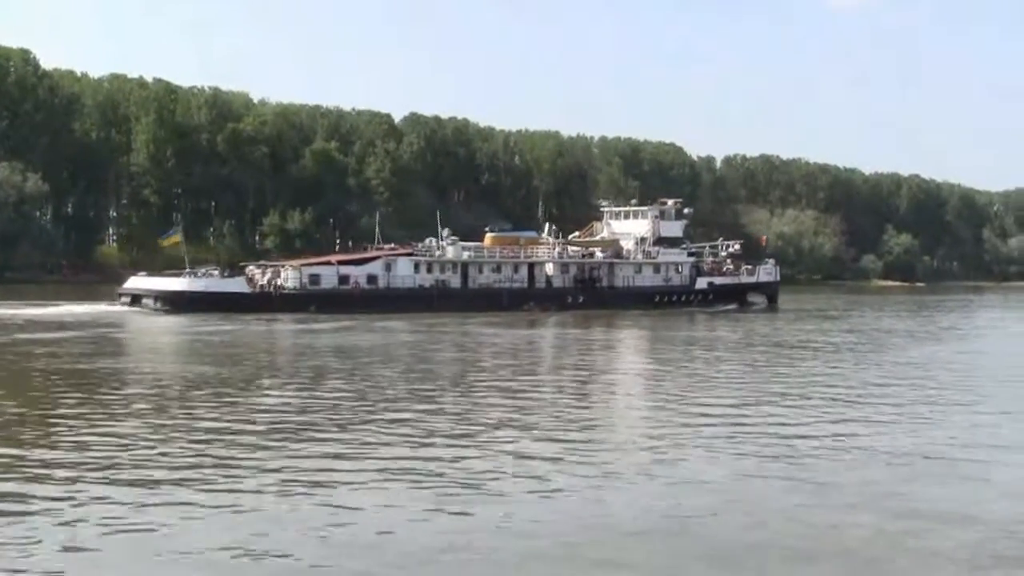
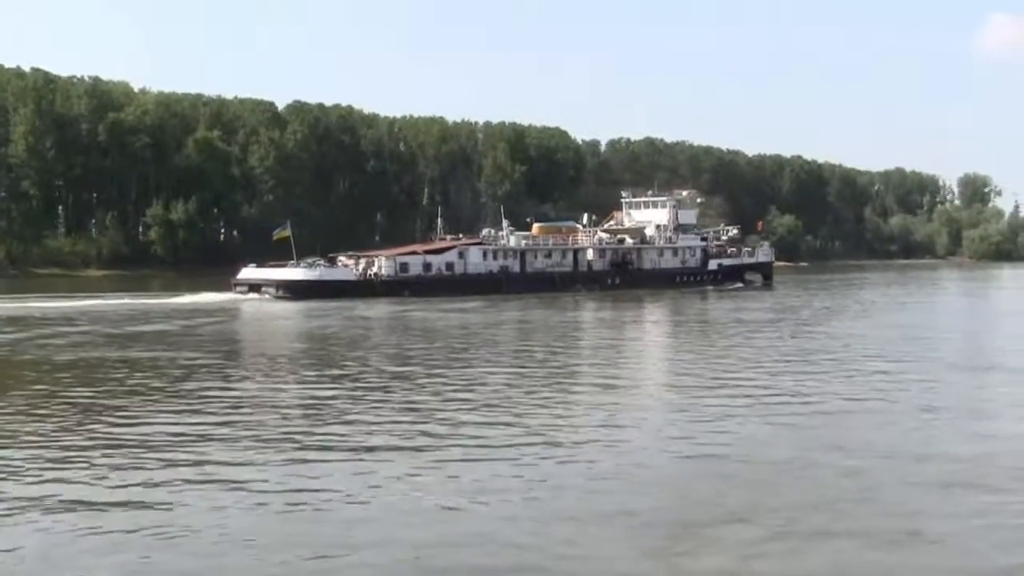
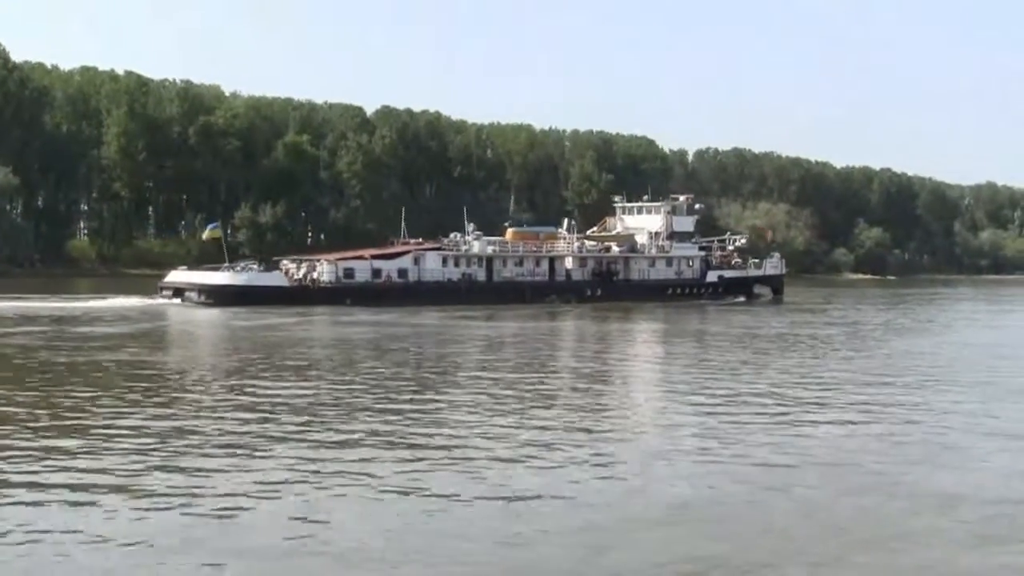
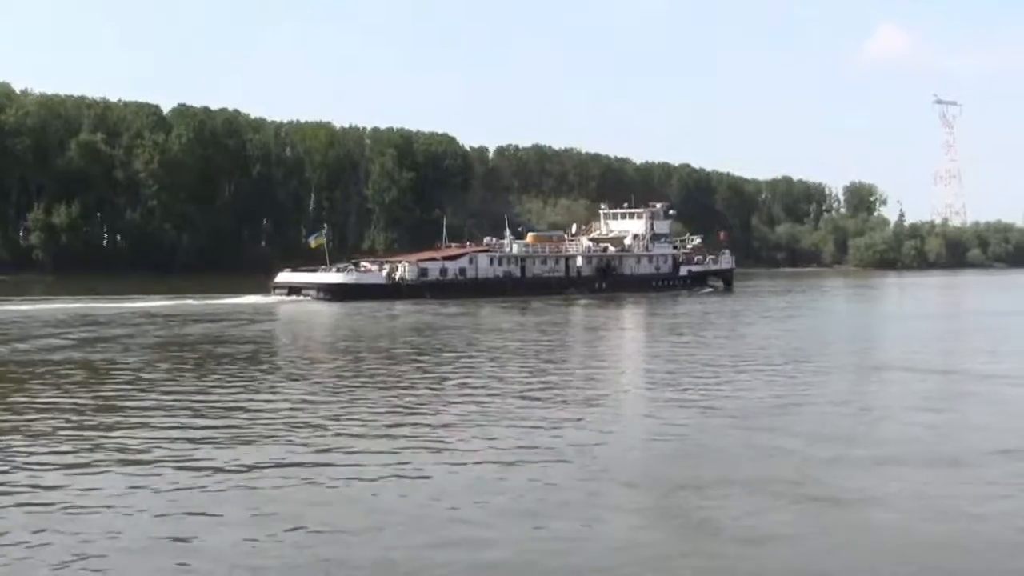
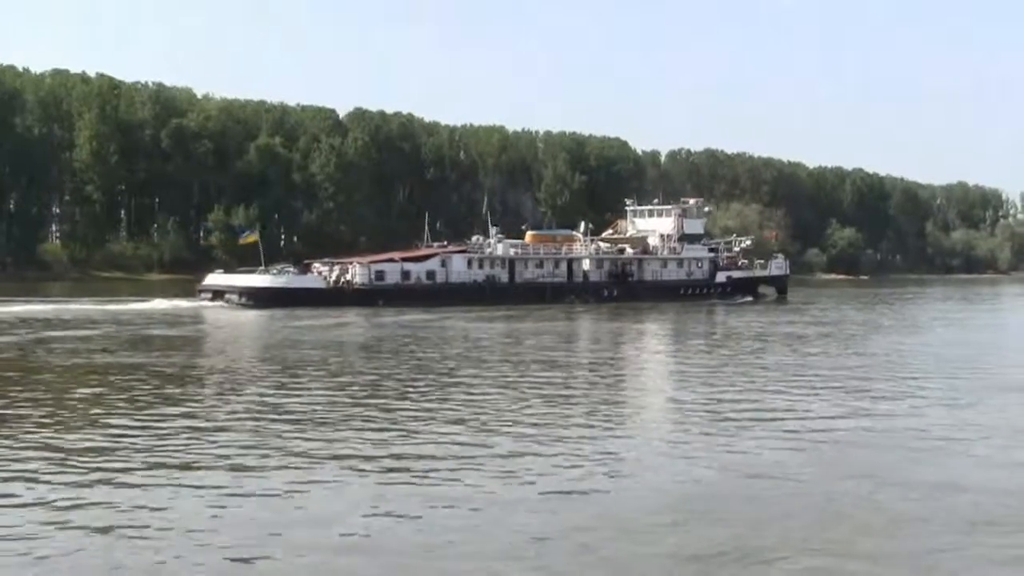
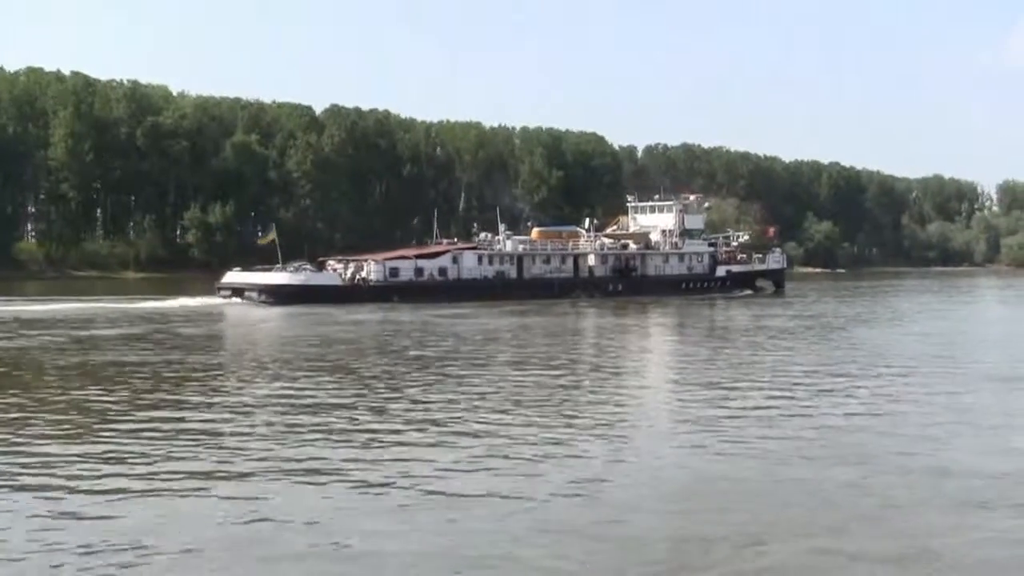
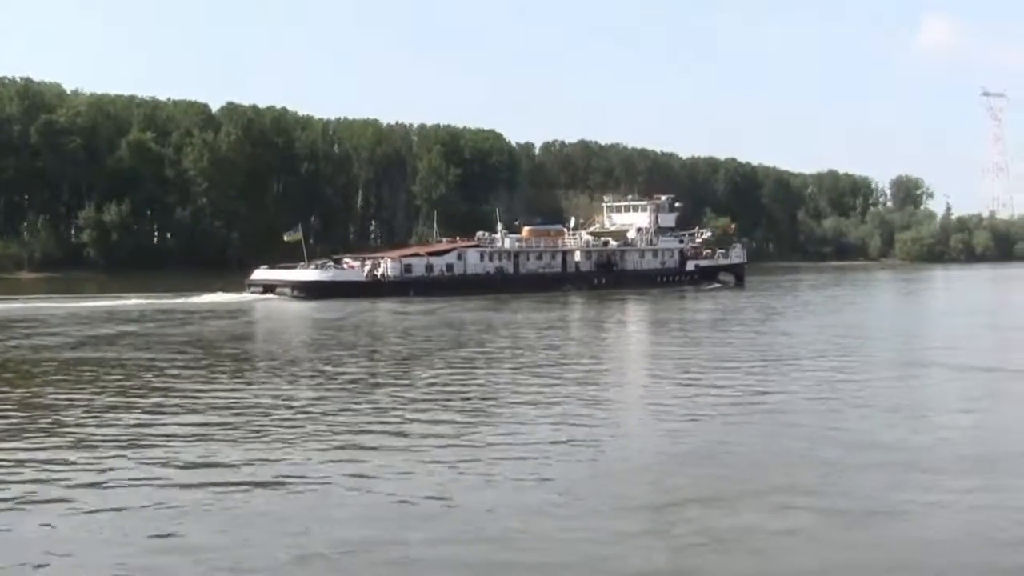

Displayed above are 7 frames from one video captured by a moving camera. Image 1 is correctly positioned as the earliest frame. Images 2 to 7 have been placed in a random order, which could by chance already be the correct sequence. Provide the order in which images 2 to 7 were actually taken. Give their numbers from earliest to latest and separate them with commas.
3, 5, 6, 2, 7, 4
